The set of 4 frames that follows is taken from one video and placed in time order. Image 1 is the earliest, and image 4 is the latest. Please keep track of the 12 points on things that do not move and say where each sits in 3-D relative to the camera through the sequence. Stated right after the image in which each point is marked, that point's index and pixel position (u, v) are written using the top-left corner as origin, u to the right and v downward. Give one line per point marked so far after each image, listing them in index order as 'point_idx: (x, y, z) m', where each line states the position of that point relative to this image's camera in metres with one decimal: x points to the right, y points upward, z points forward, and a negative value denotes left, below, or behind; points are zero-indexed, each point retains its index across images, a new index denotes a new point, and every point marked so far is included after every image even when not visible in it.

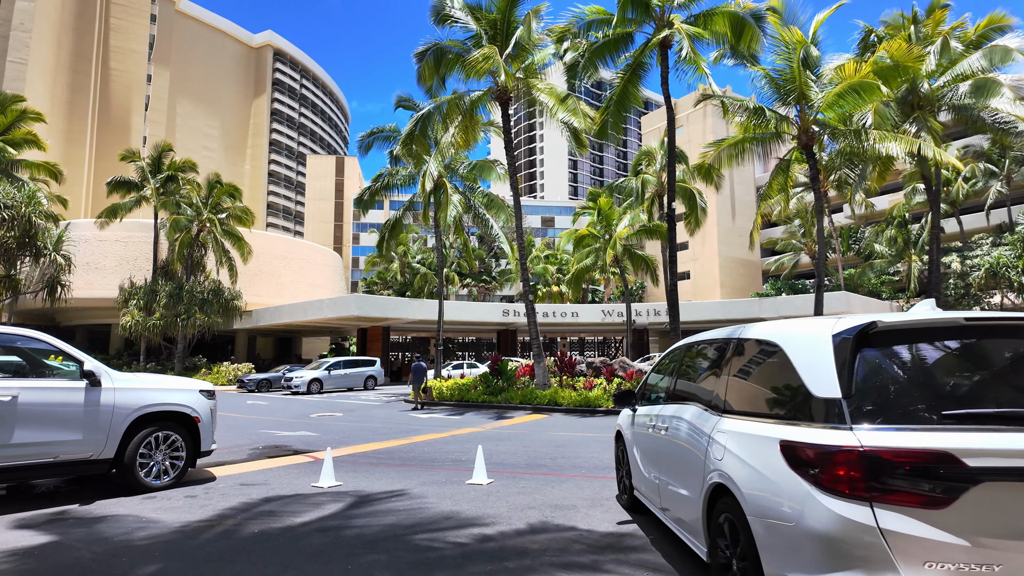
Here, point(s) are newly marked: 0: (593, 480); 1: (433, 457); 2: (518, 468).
0: (+0.9, -2.1, +6.4) m
1: (-1.1, -2.4, +8.2) m
2: (+0.1, -2.2, +7.1) m
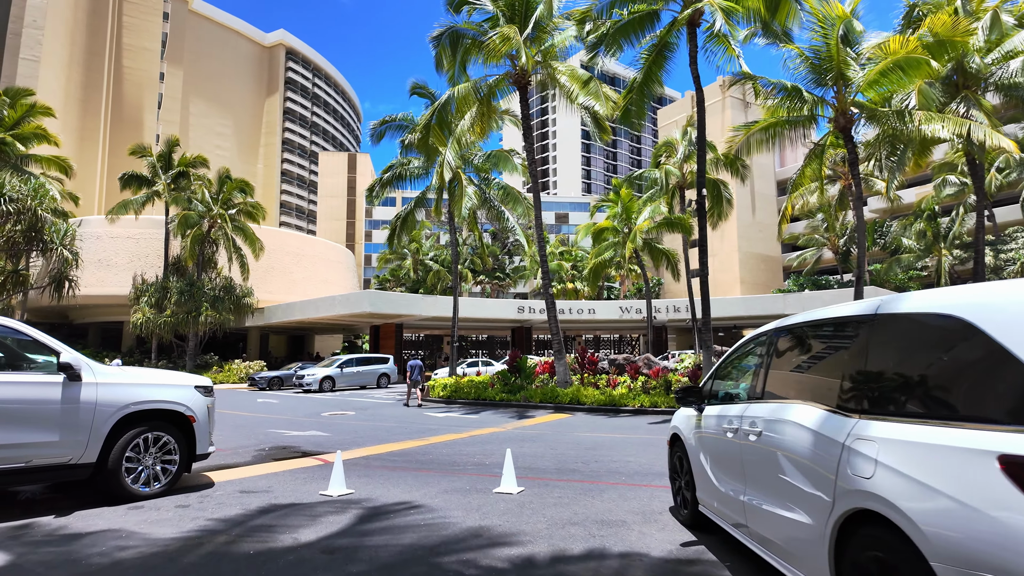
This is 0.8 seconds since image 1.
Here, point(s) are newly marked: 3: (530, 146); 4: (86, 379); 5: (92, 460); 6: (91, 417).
0: (+1.2, -2.0, +5.6) m
1: (-0.7, -2.2, +7.5) m
2: (+0.4, -2.0, +6.4) m
3: (+0.6, +4.3, +17.9) m
4: (-3.7, -0.8, +5.1) m
5: (-3.7, -1.5, +5.1) m
6: (-3.7, -1.1, +5.1) m
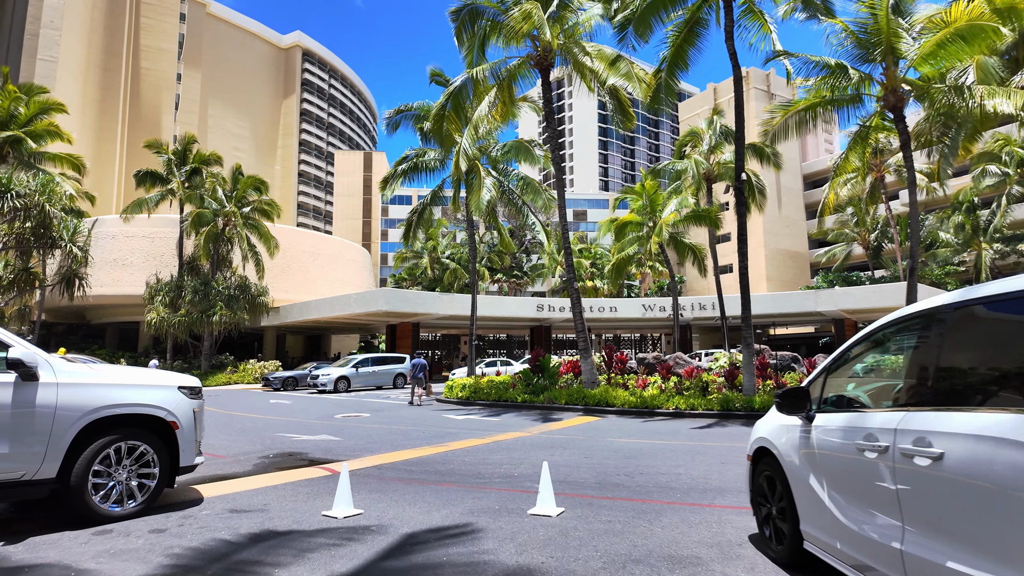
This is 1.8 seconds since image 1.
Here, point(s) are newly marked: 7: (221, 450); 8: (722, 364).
0: (+1.5, -1.8, +4.7) m
1: (-0.4, -2.1, +6.6) m
2: (+0.7, -1.9, +5.4) m
3: (+1.2, +4.5, +17.0) m
4: (-3.4, -0.7, +4.3) m
5: (-3.4, -1.4, +4.3) m
6: (-3.4, -1.0, +4.3) m
7: (-4.2, -2.4, +8.5) m
8: (+5.6, -2.0, +15.5) m
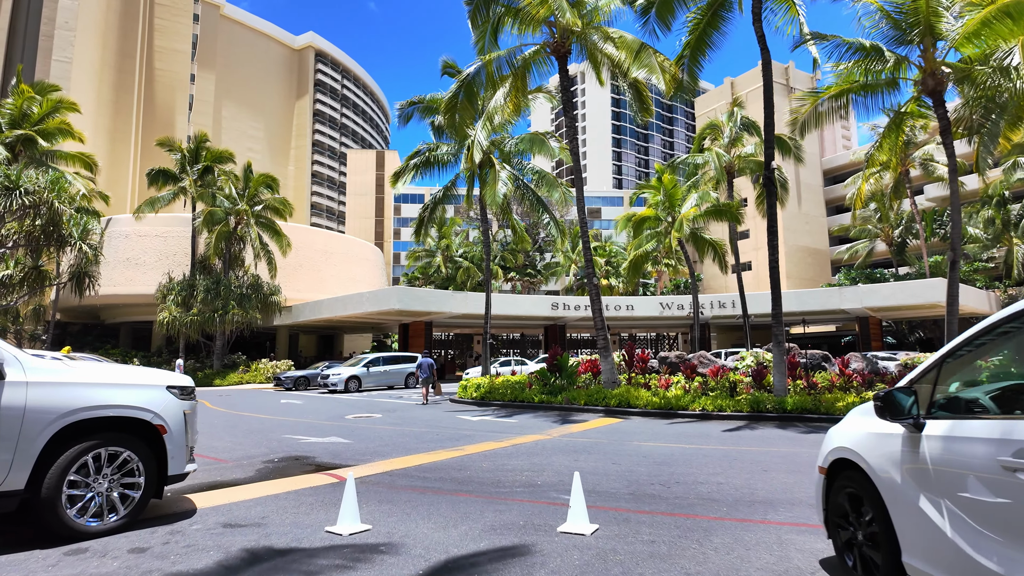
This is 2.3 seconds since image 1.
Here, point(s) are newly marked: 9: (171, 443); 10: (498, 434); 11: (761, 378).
0: (+1.7, -1.7, +4.1) m
1: (-0.1, -2.0, +6.0) m
2: (+1.0, -1.8, +4.9) m
3: (+1.6, +4.6, +16.4) m
4: (-3.3, -0.6, +3.8) m
5: (-3.2, -1.3, +3.8) m
6: (-3.2, -0.9, +3.8) m
7: (-4.0, -2.3, +8.1) m
8: (+6.0, -1.9, +14.8) m
9: (-2.6, -1.2, +4.4) m
10: (-0.2, -2.5, +10.1) m
11: (+5.6, -2.0, +13.0) m
